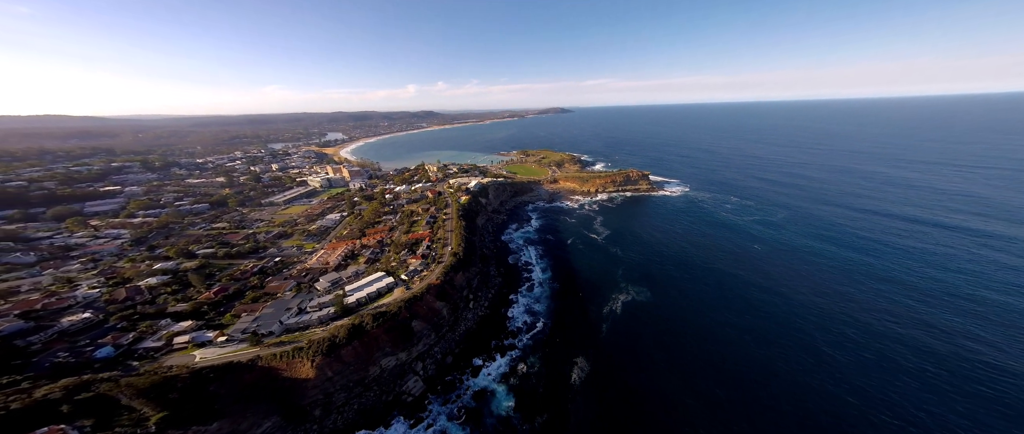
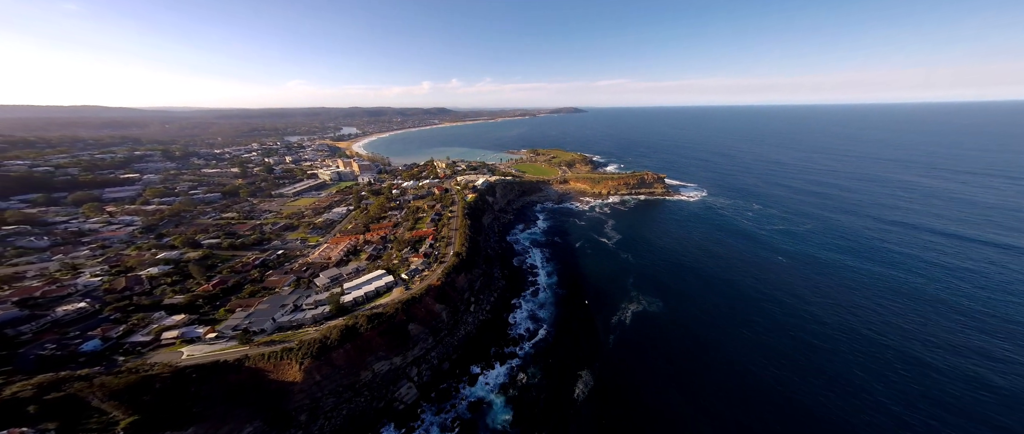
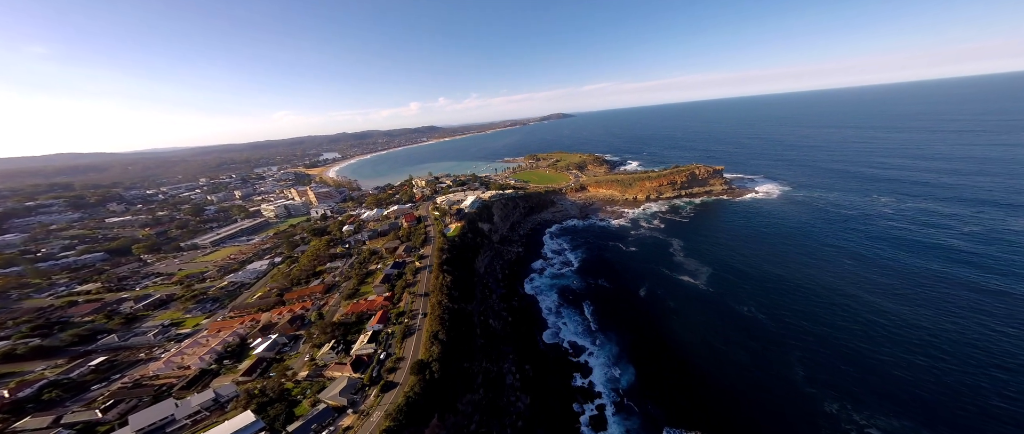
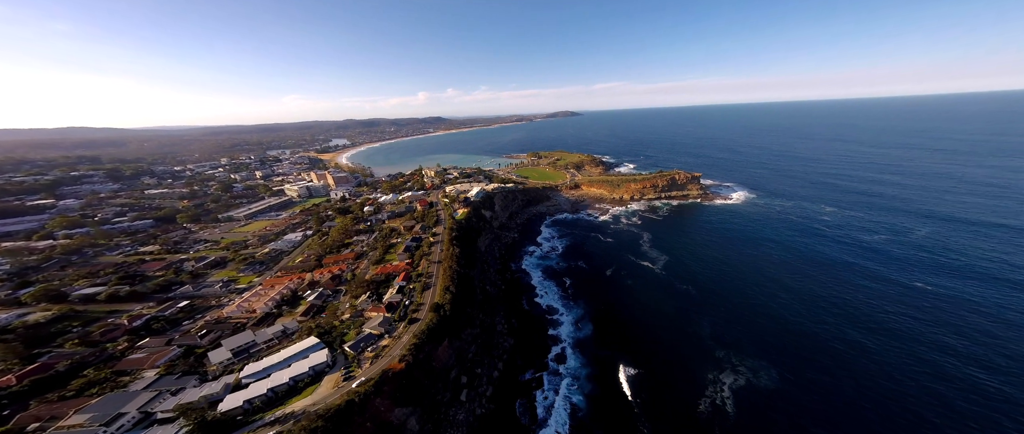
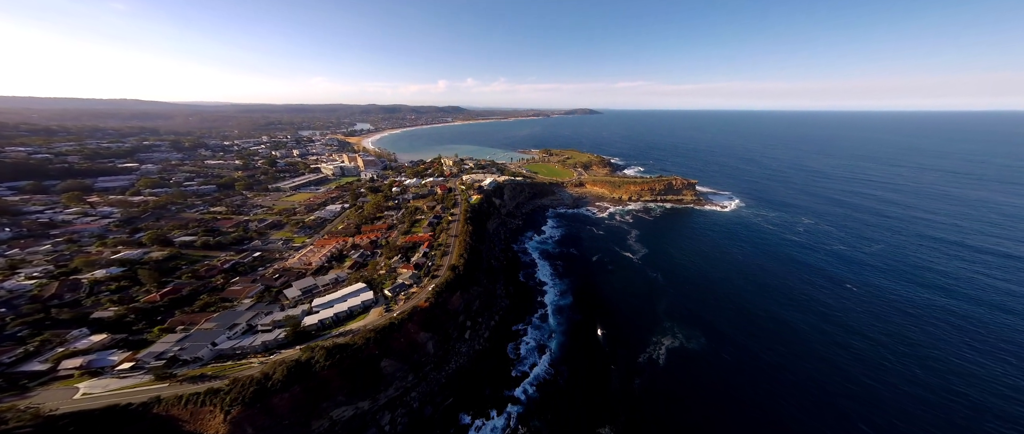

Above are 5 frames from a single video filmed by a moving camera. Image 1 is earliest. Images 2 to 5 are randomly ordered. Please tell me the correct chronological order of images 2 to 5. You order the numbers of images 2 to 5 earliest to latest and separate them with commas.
2, 5, 4, 3
